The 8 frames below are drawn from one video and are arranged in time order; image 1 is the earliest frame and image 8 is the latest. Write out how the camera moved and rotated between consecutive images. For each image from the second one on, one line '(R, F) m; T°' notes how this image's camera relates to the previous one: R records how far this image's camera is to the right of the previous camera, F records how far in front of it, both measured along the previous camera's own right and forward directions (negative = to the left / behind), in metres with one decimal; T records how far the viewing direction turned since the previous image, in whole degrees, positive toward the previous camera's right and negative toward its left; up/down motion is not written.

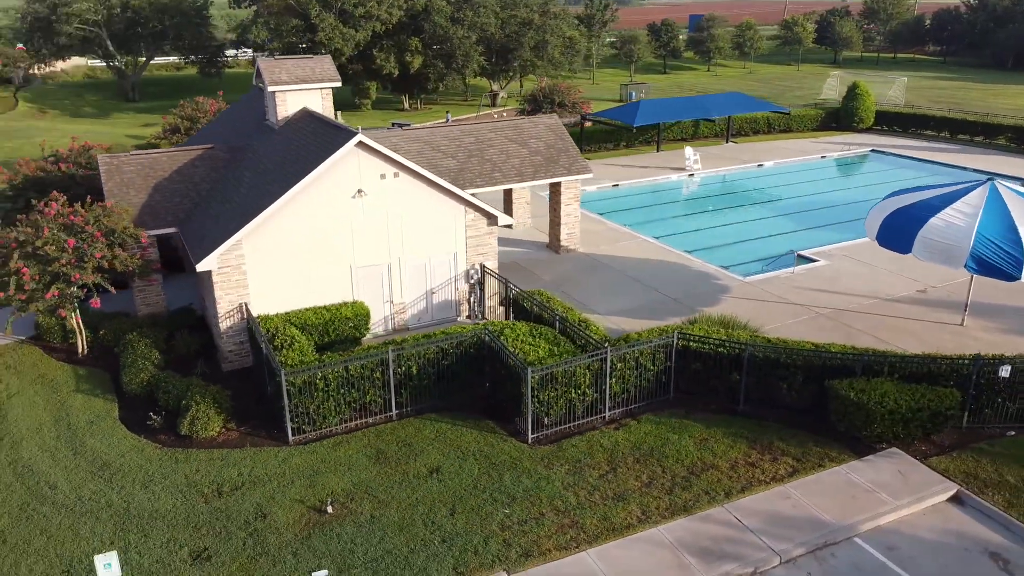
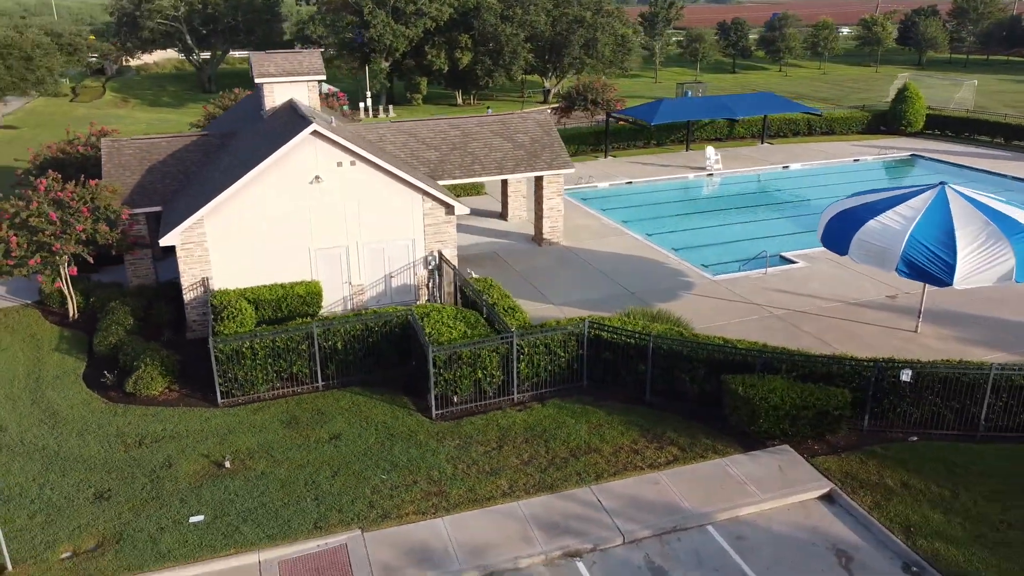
(+3.1, -0.5) m; -6°
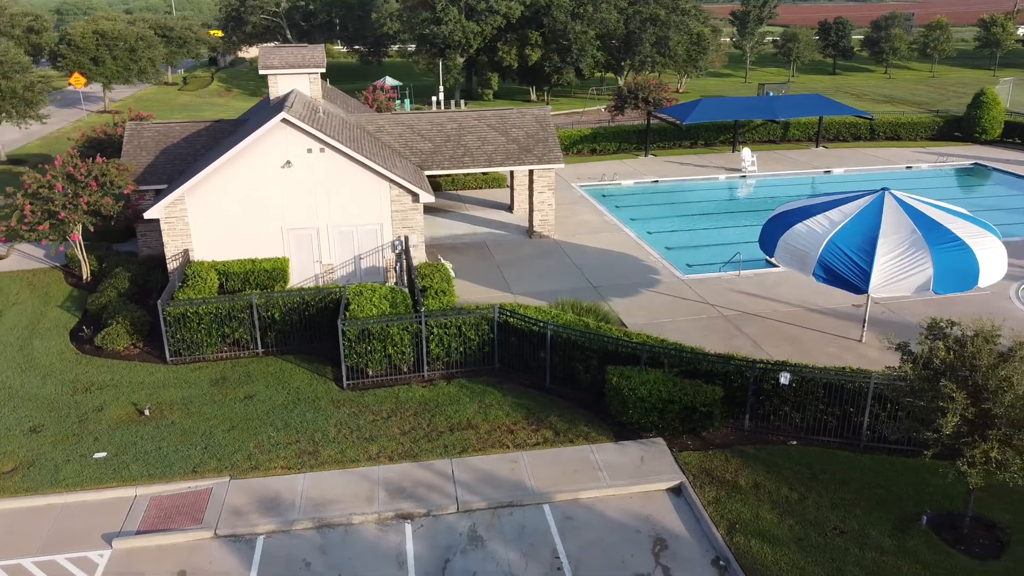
(+3.9, -0.4) m; -9°
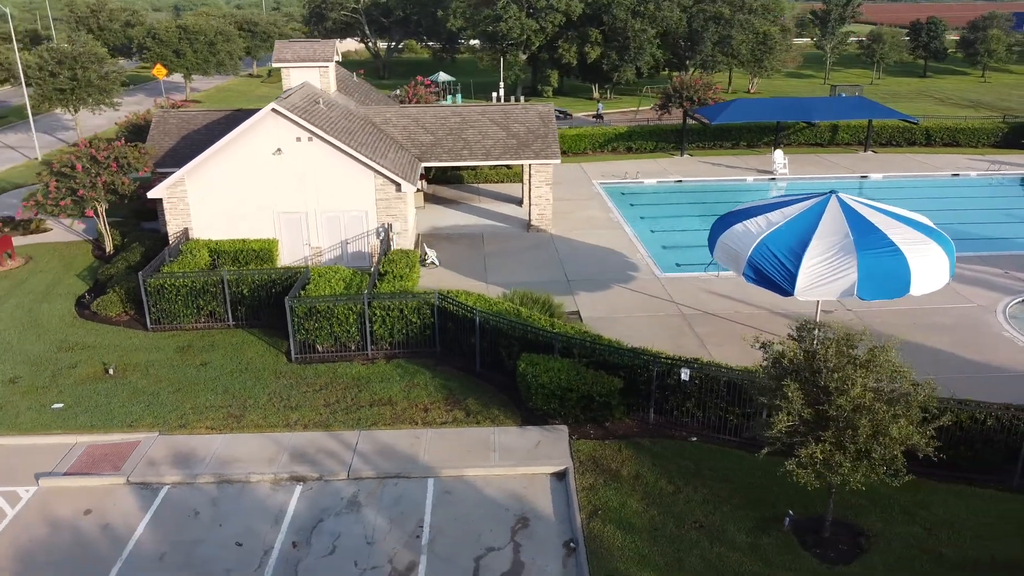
(+3.1, -0.4) m; -7°
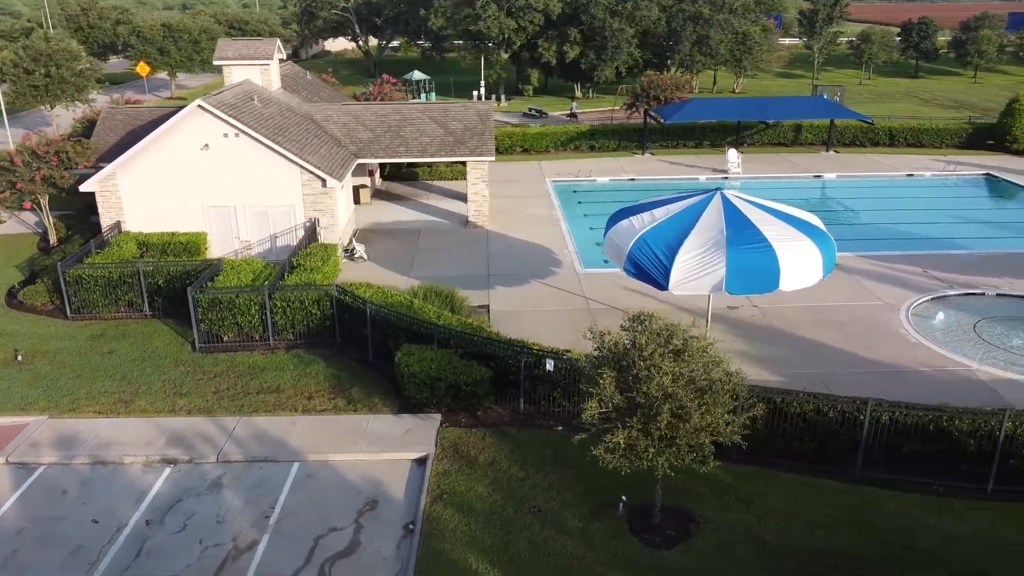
(+2.5, -0.3) m; -1°
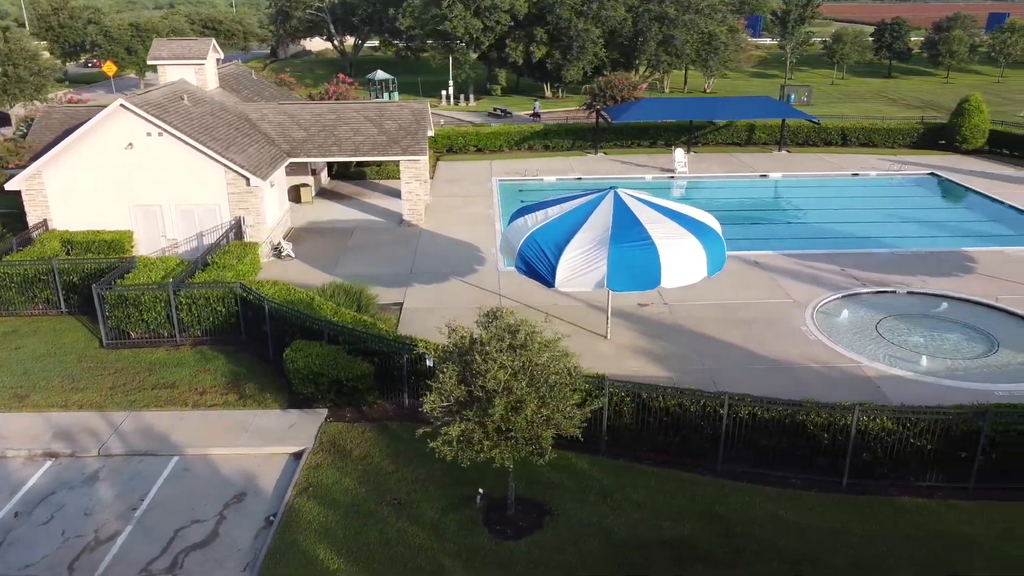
(+2.0, -0.2) m; 0°
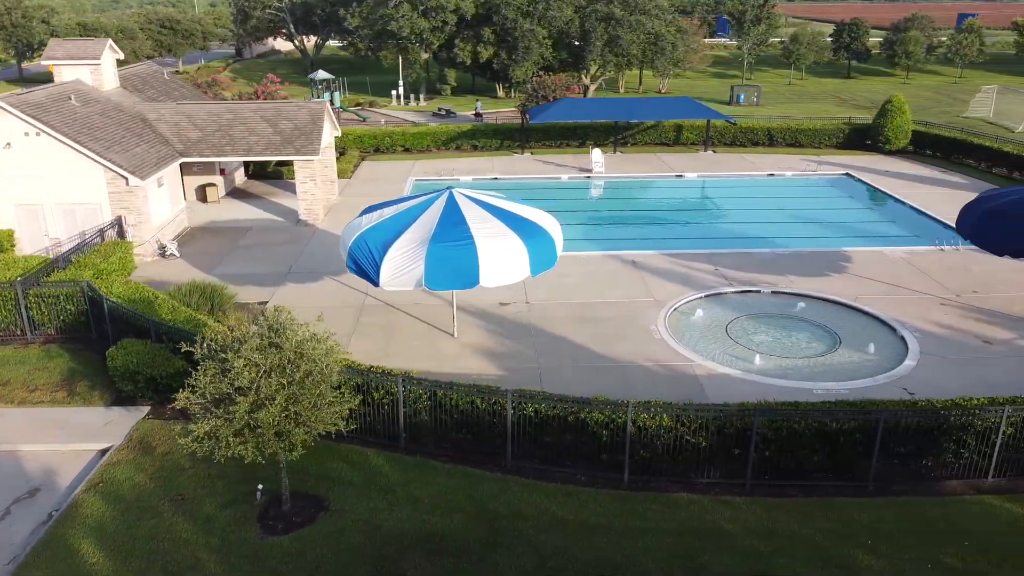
(+3.2, -0.2) m; 0°
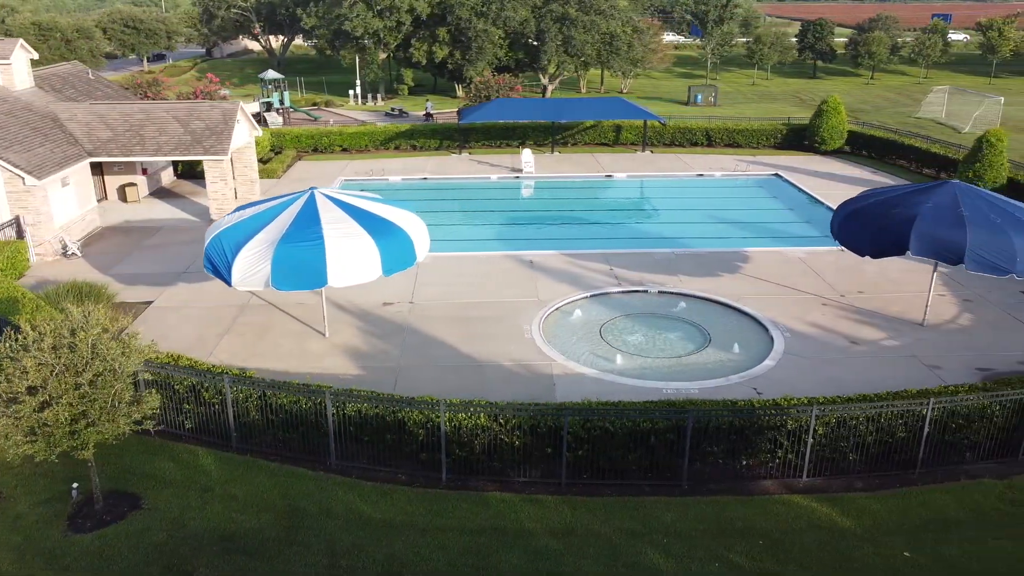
(+2.7, -0.1) m; 0°
